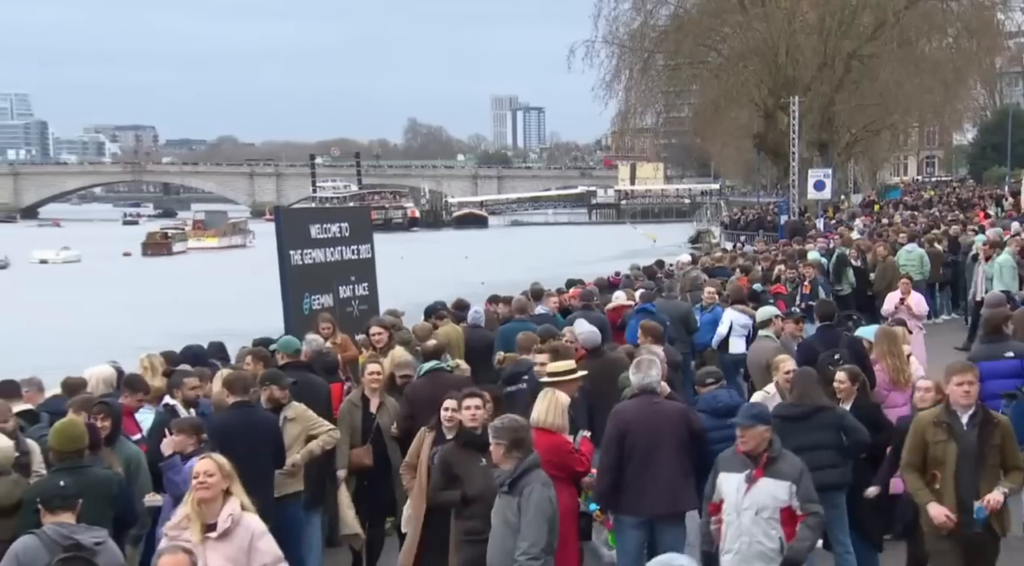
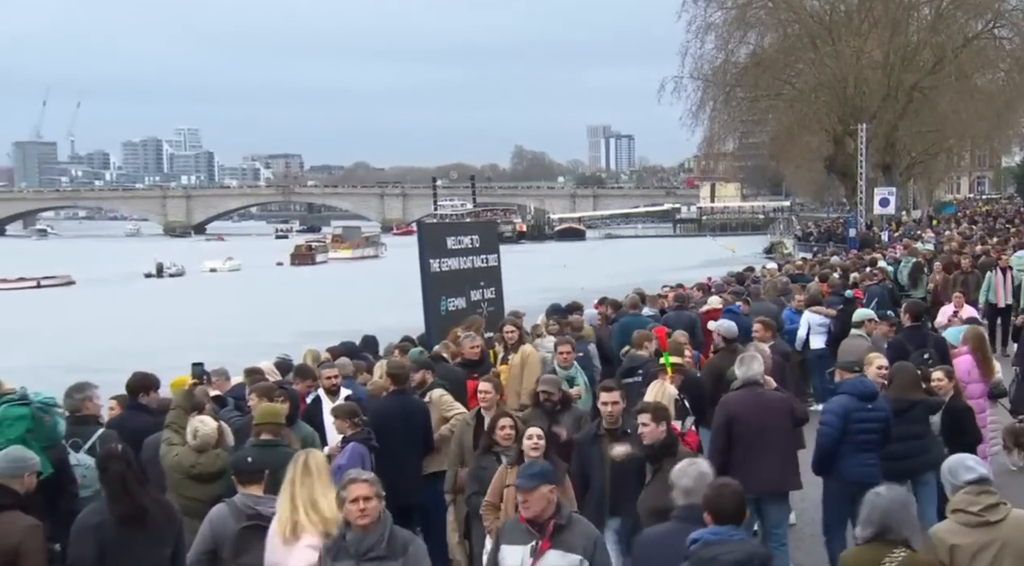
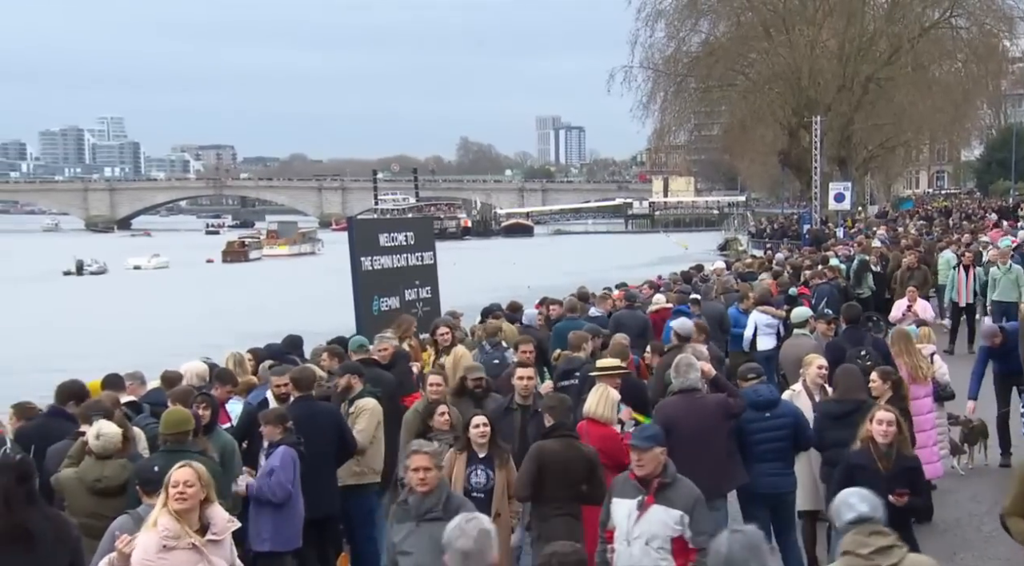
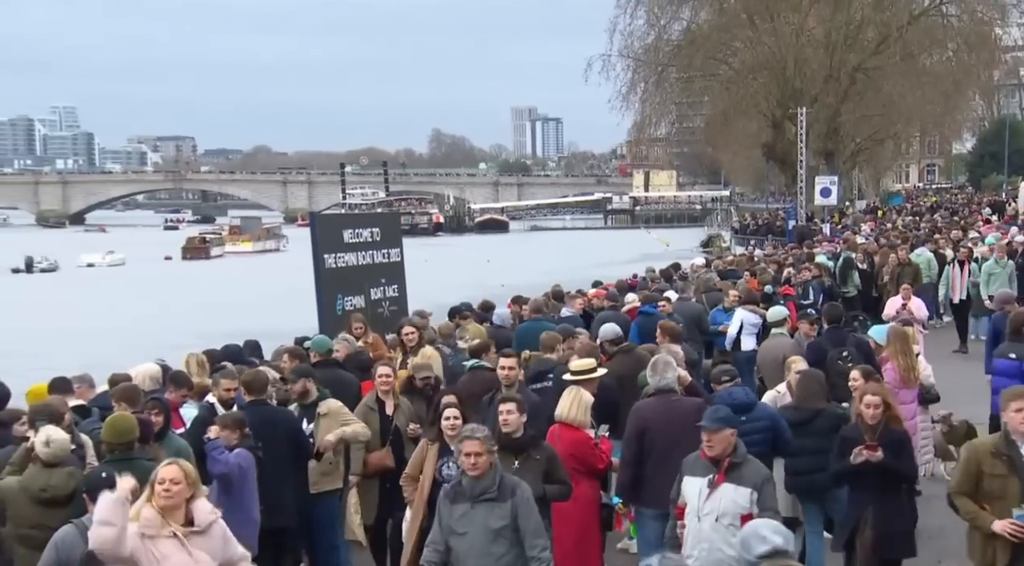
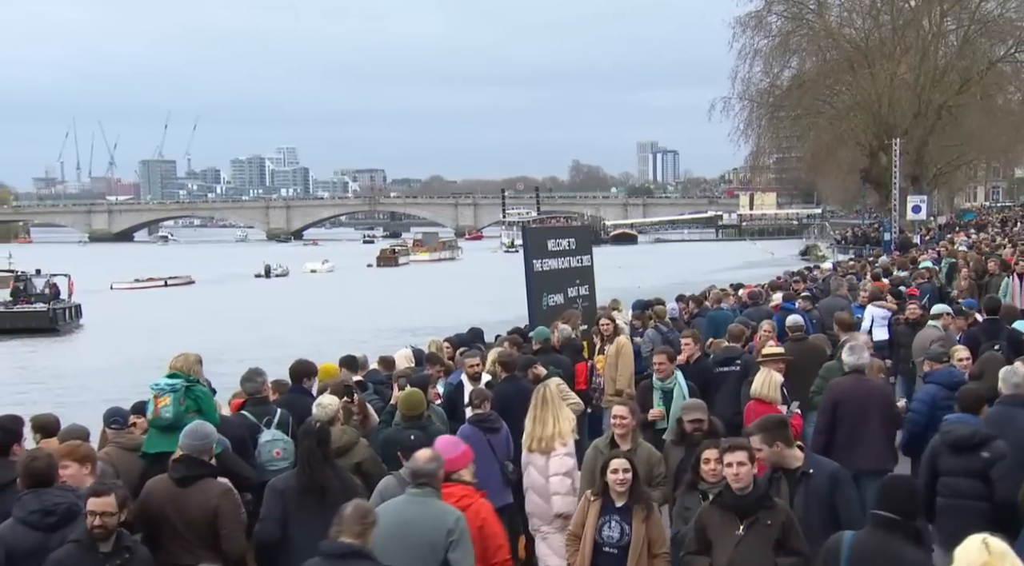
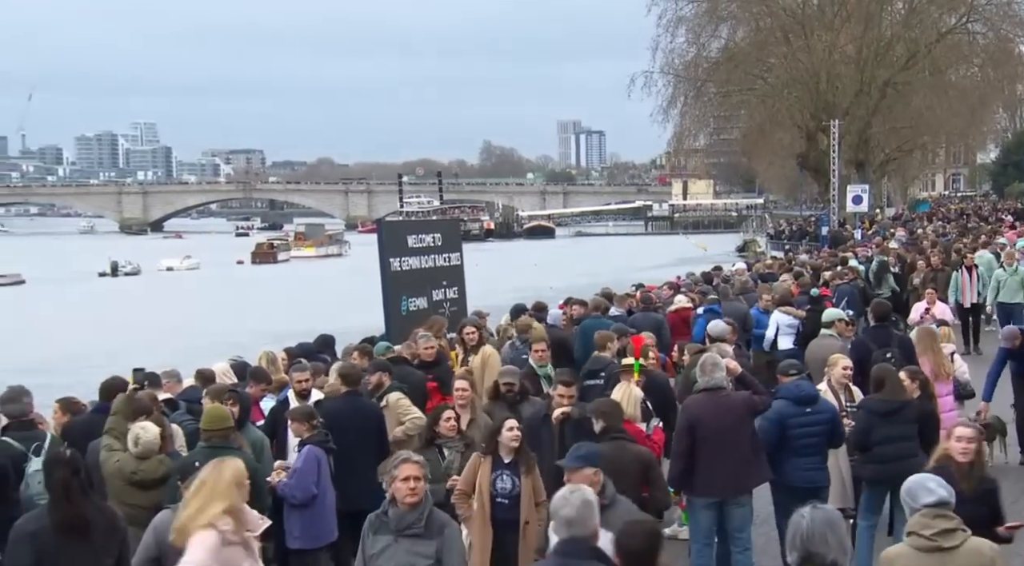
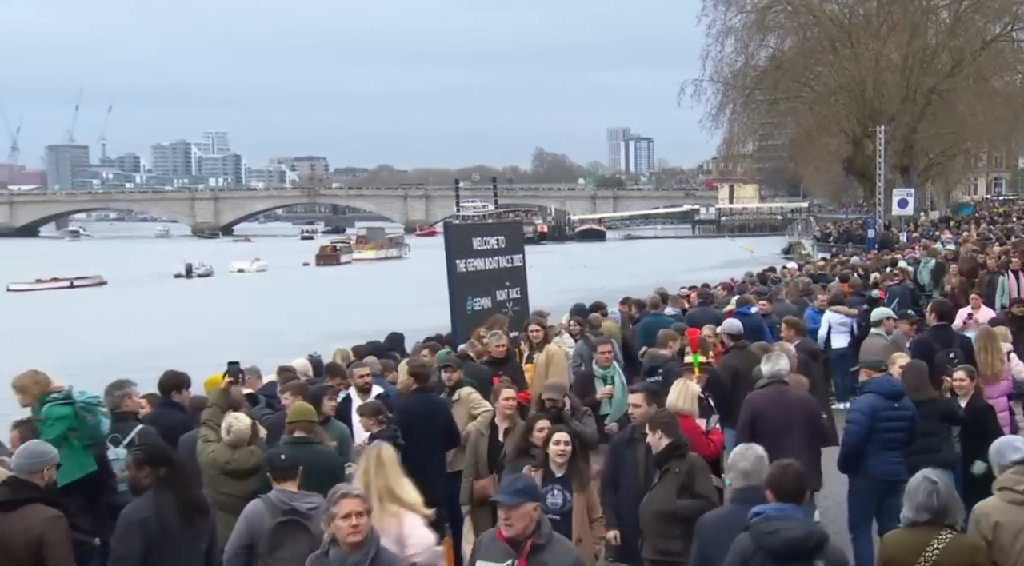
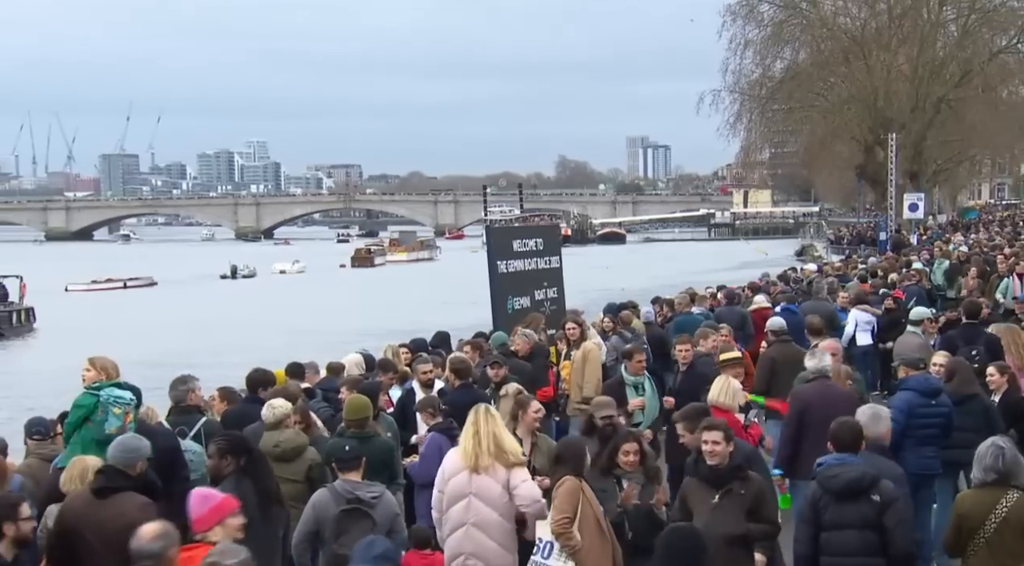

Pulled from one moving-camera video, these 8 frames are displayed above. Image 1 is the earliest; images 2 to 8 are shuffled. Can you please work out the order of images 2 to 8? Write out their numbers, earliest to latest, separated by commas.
4, 3, 6, 2, 7, 8, 5
